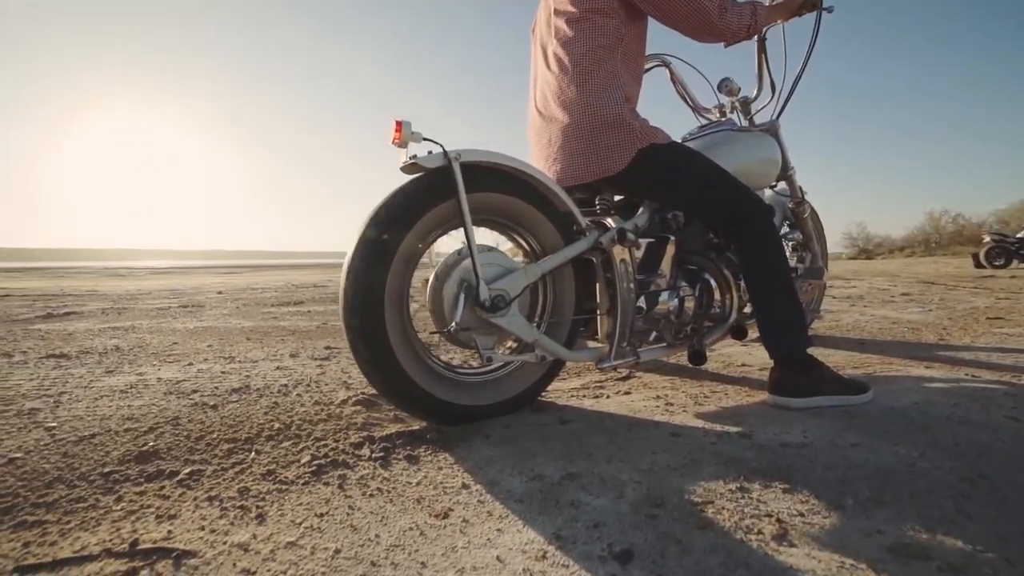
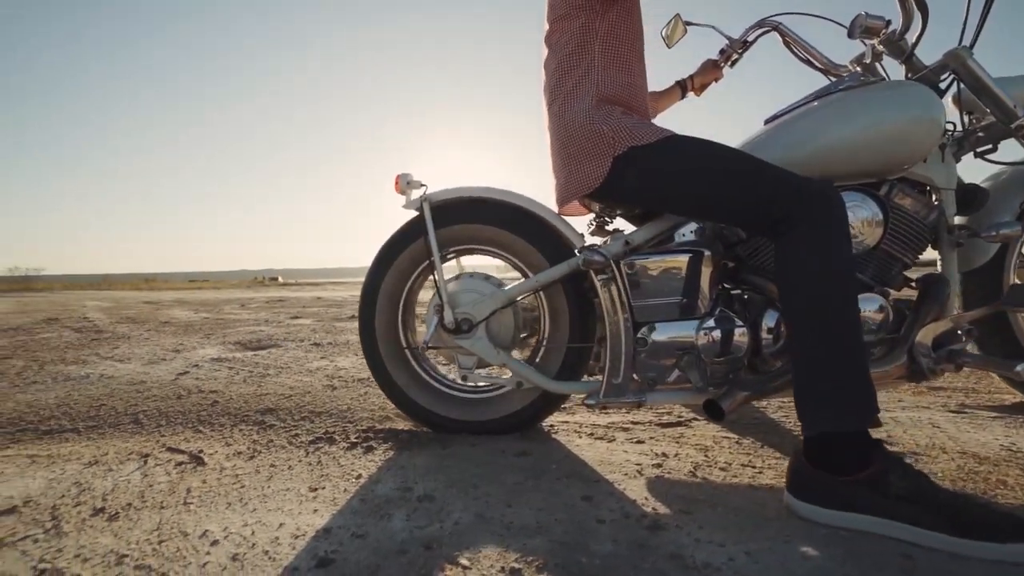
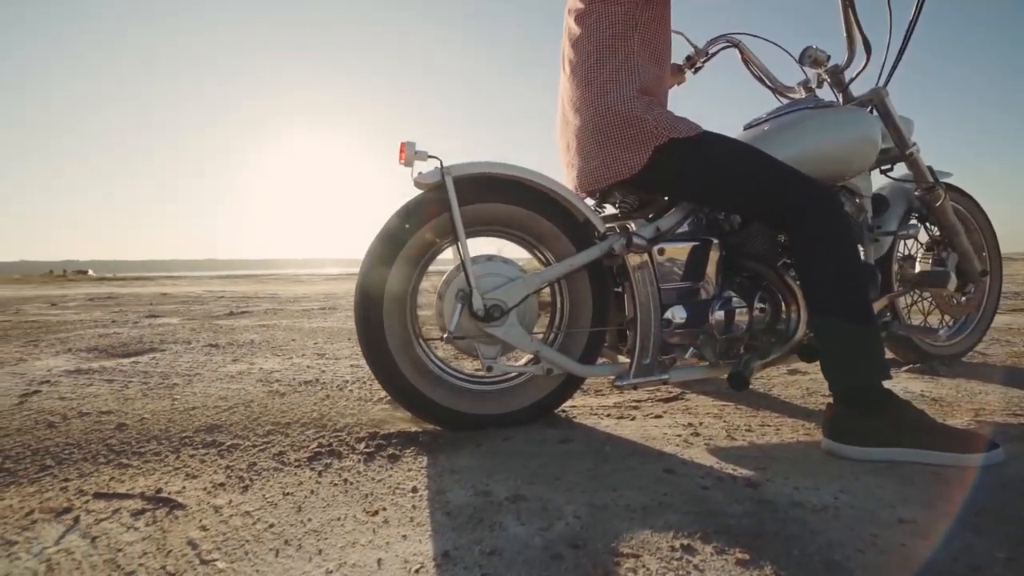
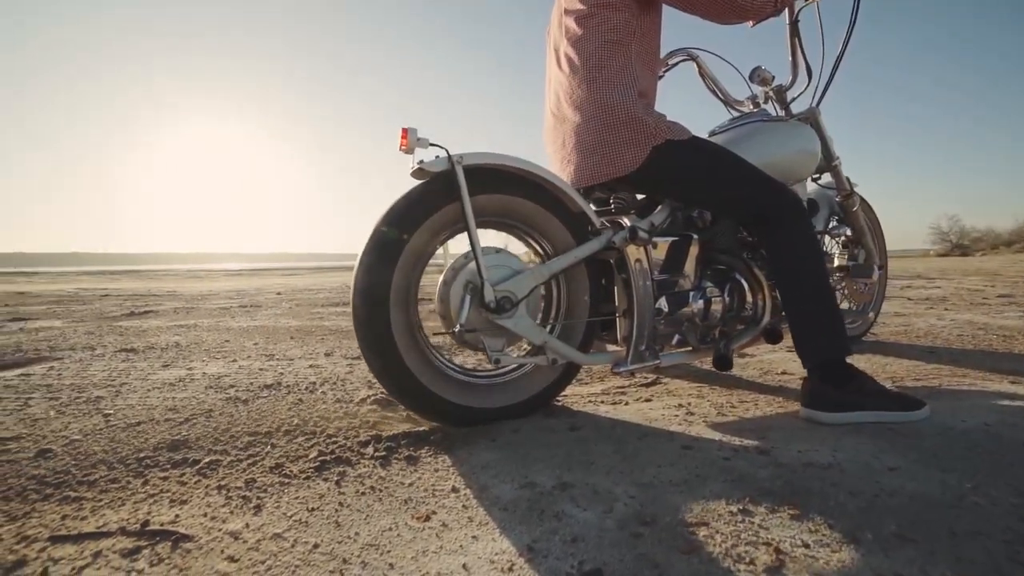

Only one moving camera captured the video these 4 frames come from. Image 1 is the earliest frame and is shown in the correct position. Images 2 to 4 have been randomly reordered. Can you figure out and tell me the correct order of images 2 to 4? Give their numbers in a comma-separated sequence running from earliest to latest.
4, 3, 2
